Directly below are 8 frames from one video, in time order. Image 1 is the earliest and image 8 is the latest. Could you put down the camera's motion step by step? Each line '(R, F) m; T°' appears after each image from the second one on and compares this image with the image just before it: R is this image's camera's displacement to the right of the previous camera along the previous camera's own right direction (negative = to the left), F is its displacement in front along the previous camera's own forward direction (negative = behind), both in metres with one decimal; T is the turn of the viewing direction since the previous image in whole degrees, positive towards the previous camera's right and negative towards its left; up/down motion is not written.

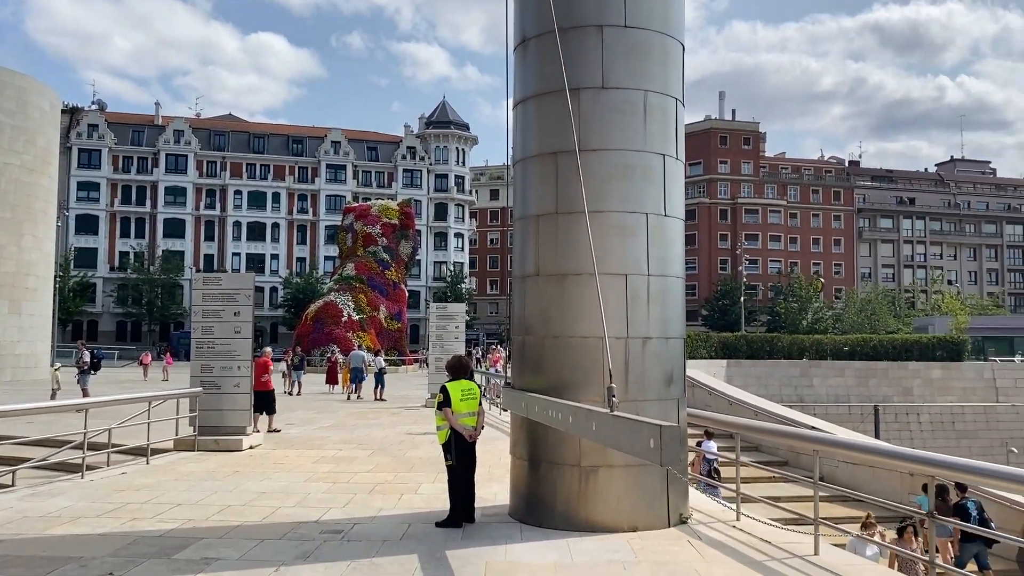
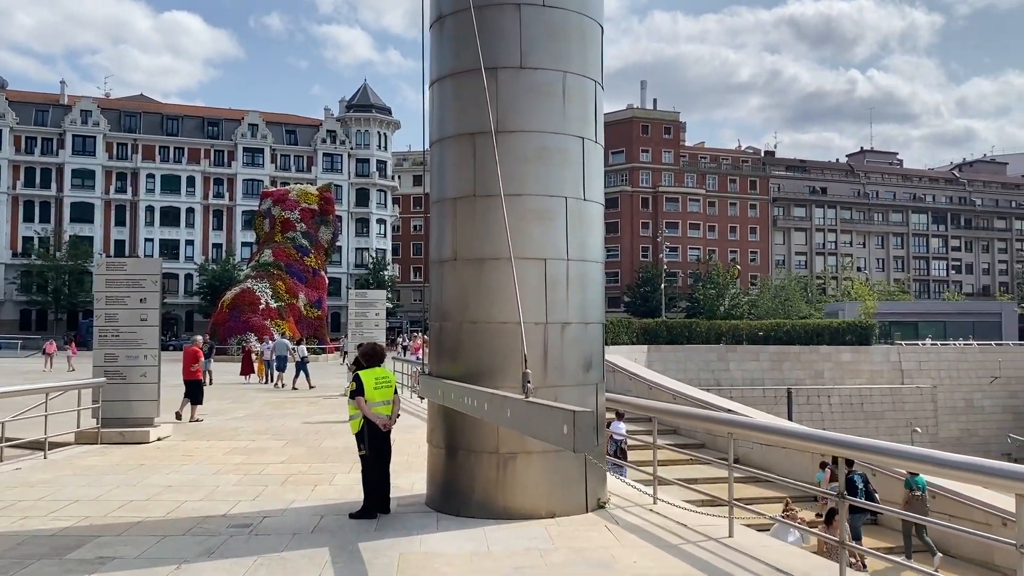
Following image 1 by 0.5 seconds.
(+0.1, +0.1) m; +6°
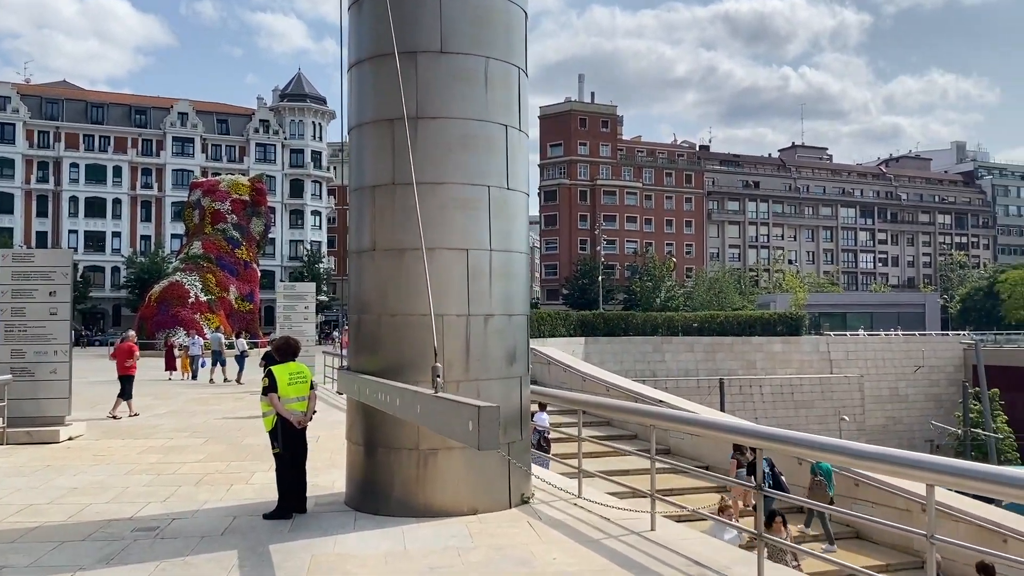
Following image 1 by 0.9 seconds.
(+0.2, +0.2) m; +5°
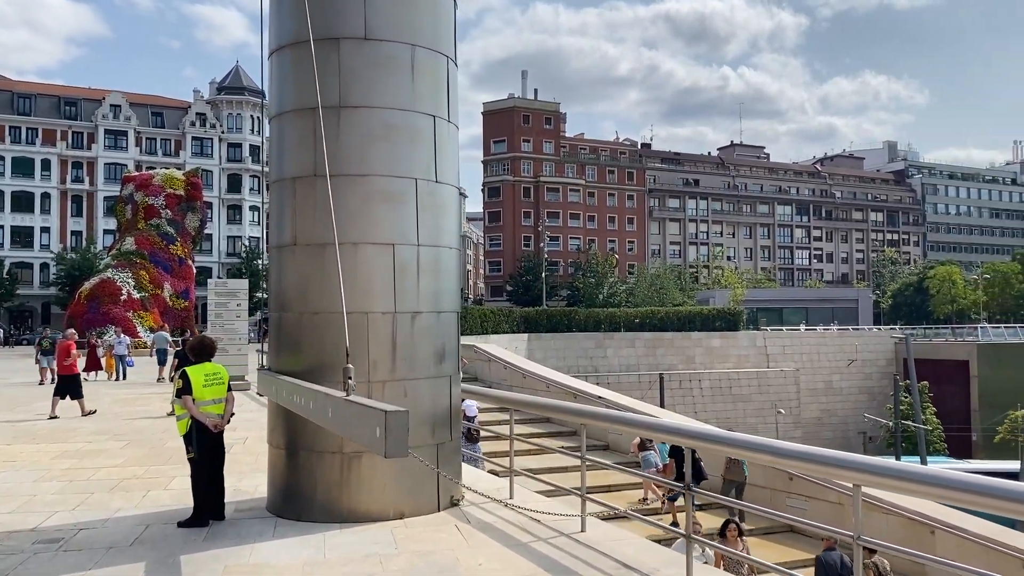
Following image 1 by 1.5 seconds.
(+0.1, +0.2) m; +4°
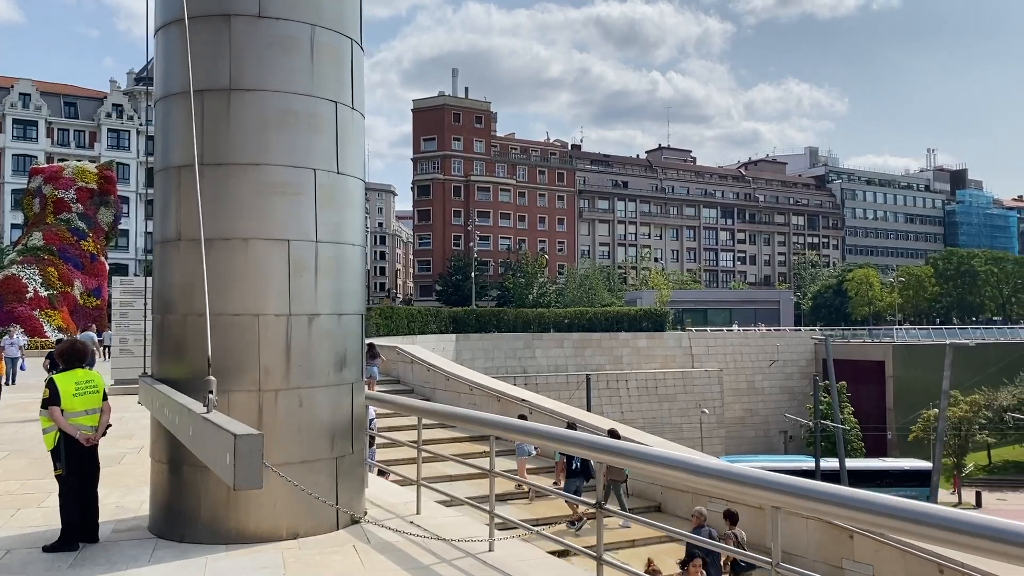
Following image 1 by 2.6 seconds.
(+0.2, +0.3) m; +5°
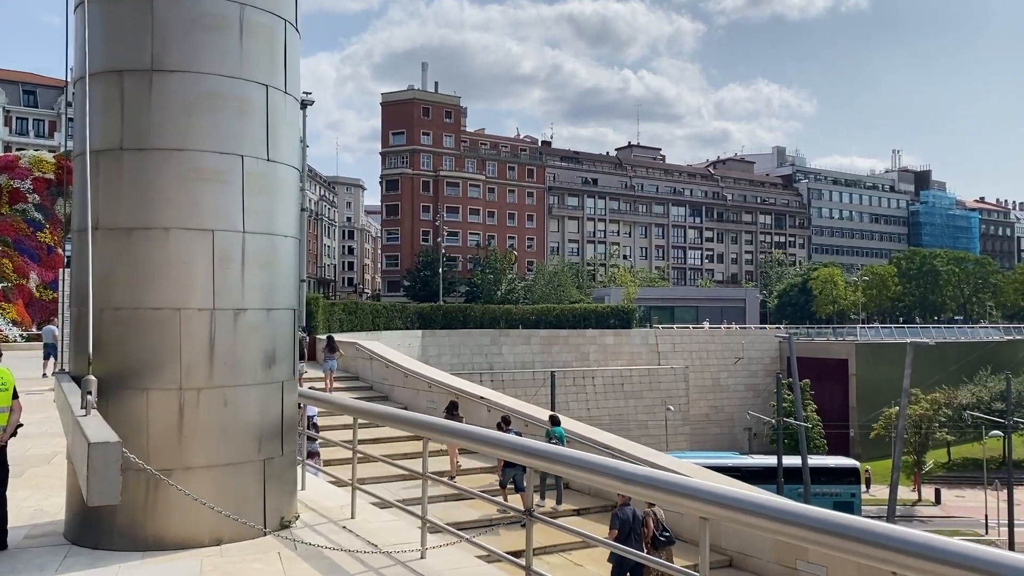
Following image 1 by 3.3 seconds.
(+0.2, +0.2) m; +2°
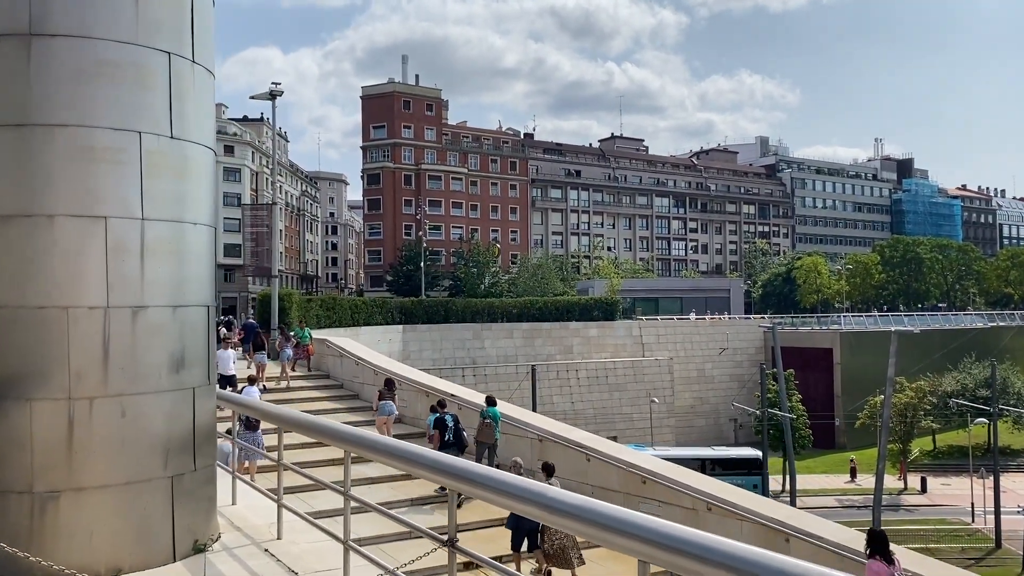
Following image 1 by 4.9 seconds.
(+0.3, +0.5) m; +1°
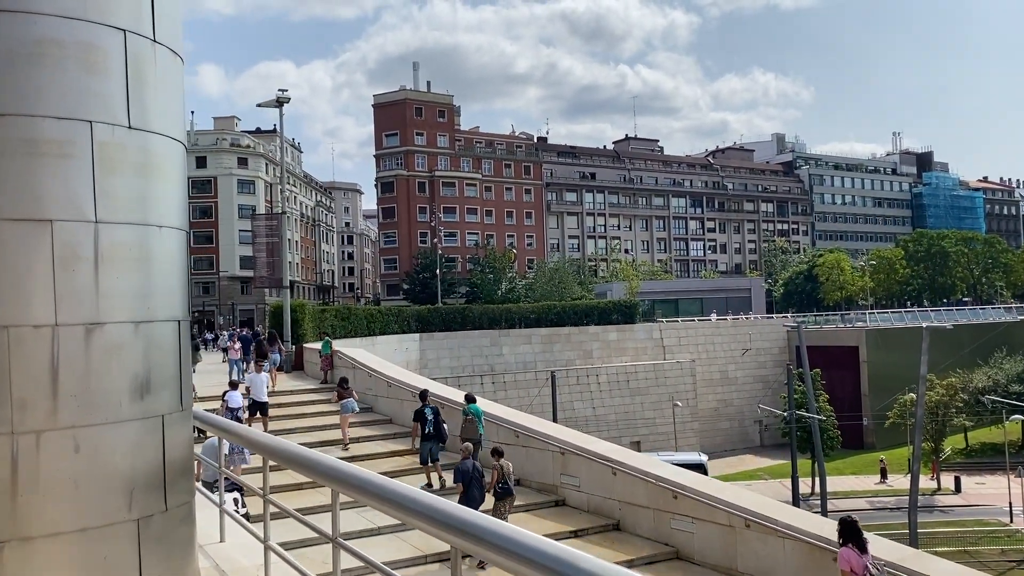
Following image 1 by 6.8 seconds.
(0.0, +0.5) m; -1°
